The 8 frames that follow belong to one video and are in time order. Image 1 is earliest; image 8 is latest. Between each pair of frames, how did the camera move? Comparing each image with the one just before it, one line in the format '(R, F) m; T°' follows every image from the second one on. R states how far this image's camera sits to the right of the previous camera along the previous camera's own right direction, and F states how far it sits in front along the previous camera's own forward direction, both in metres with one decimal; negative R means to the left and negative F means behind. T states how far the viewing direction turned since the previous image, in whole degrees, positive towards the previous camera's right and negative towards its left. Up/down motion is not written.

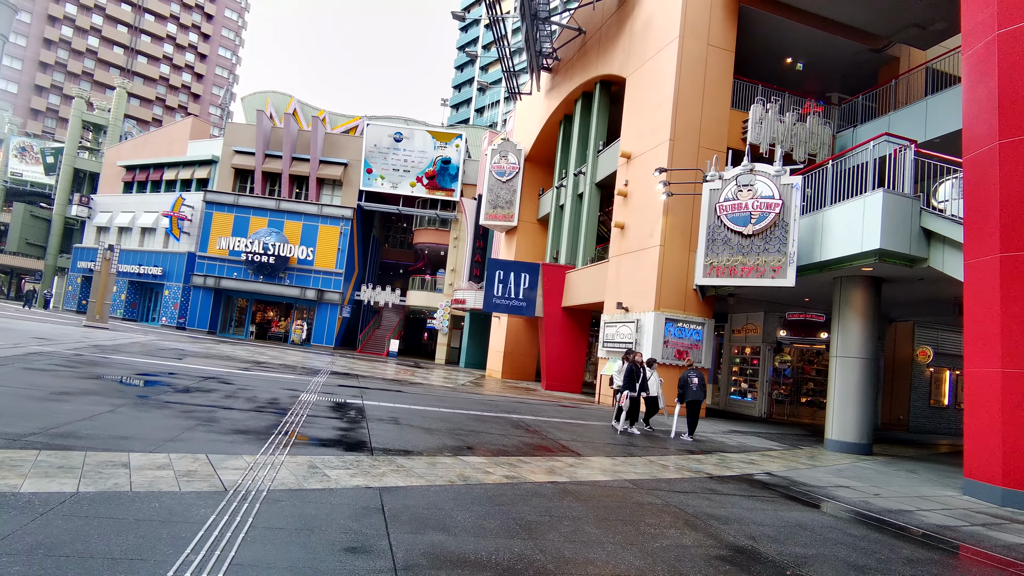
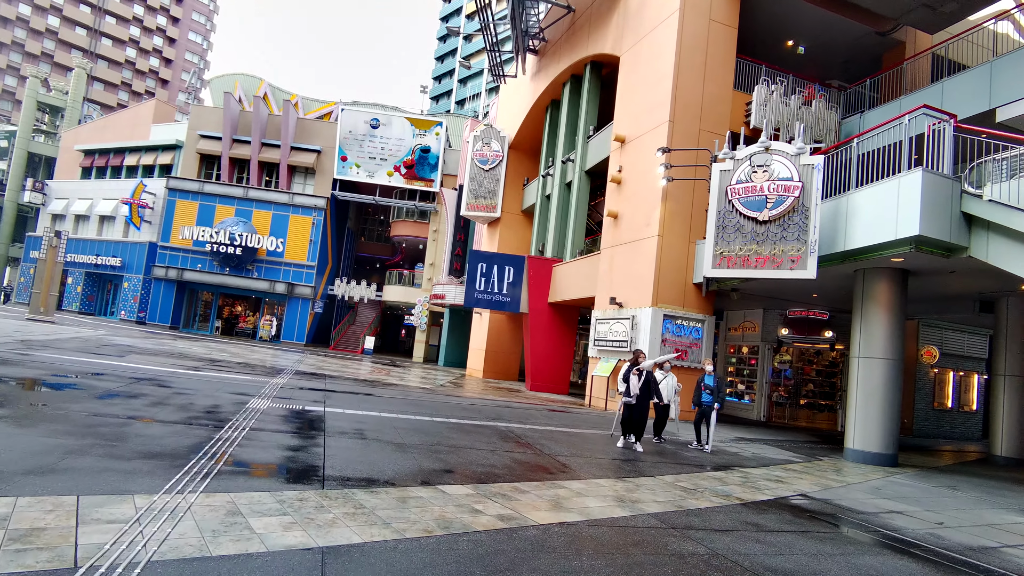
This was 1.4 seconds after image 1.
(-0.2, +1.6) m; +2°
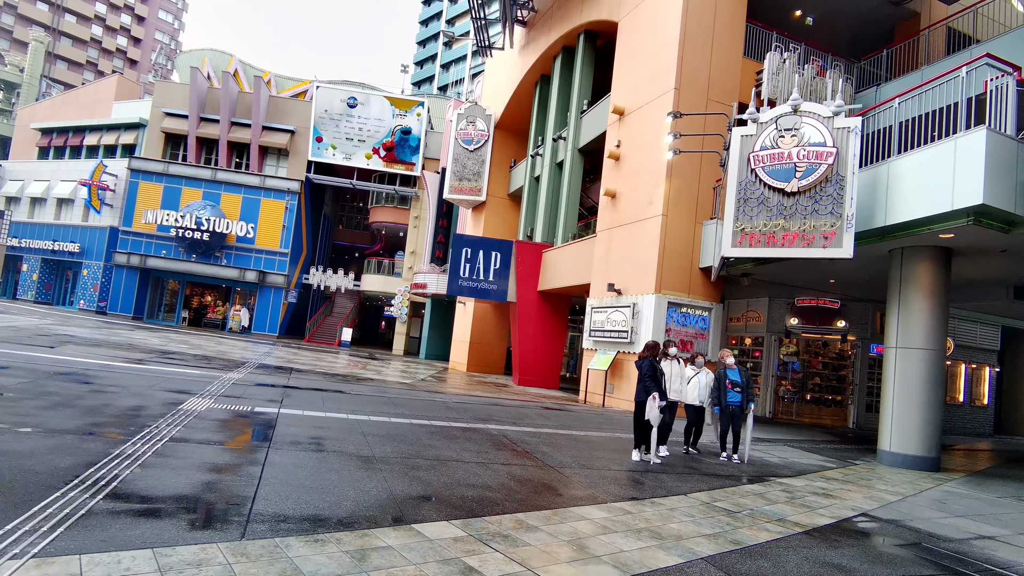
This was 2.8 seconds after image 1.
(-0.2, +1.7) m; +2°
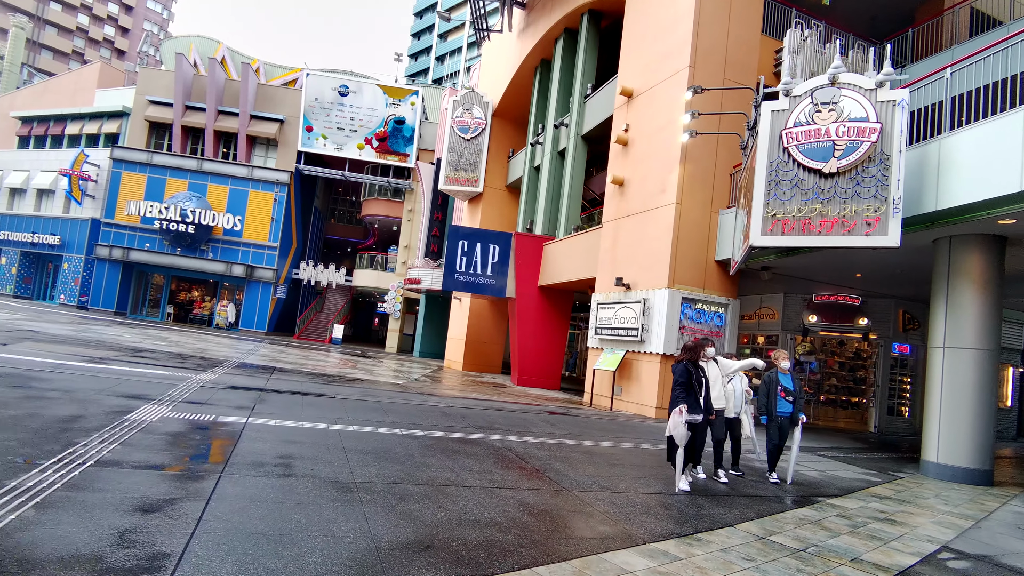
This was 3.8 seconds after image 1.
(-0.2, +1.2) m; +1°
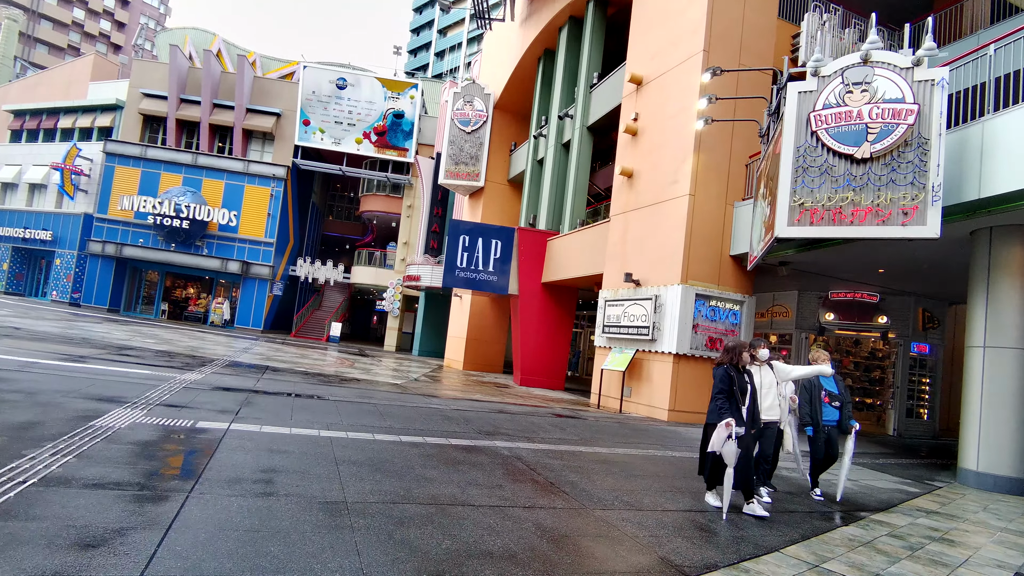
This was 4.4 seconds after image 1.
(-0.1, +0.7) m; 0°
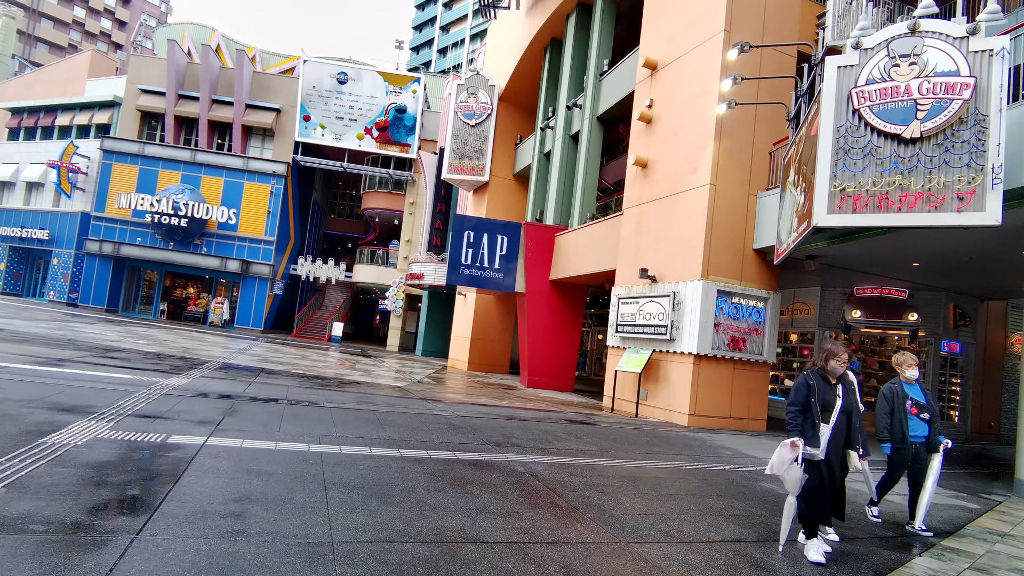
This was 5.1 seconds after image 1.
(-0.1, +0.8) m; 0°
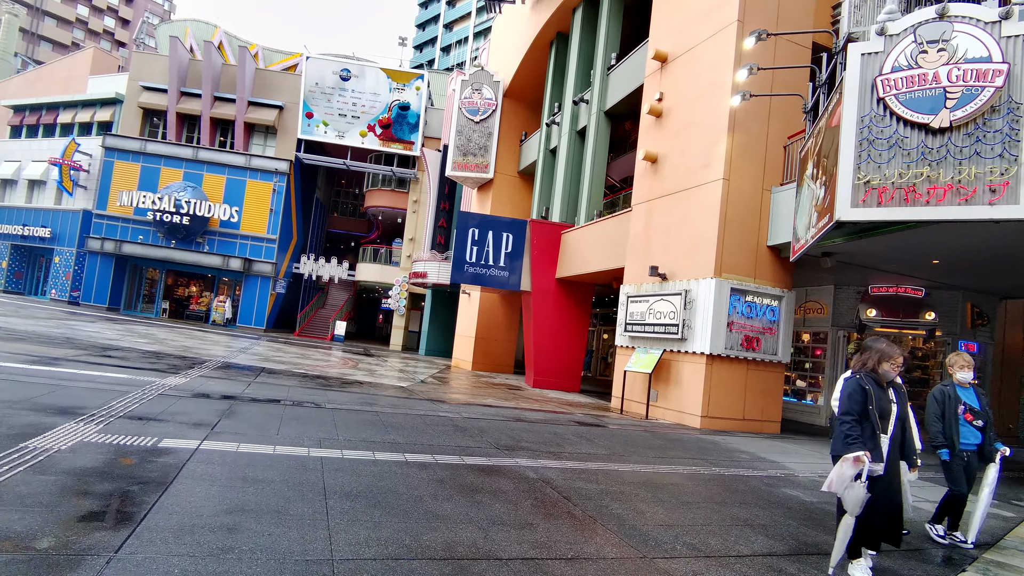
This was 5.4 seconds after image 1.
(-0.1, +0.3) m; 0°
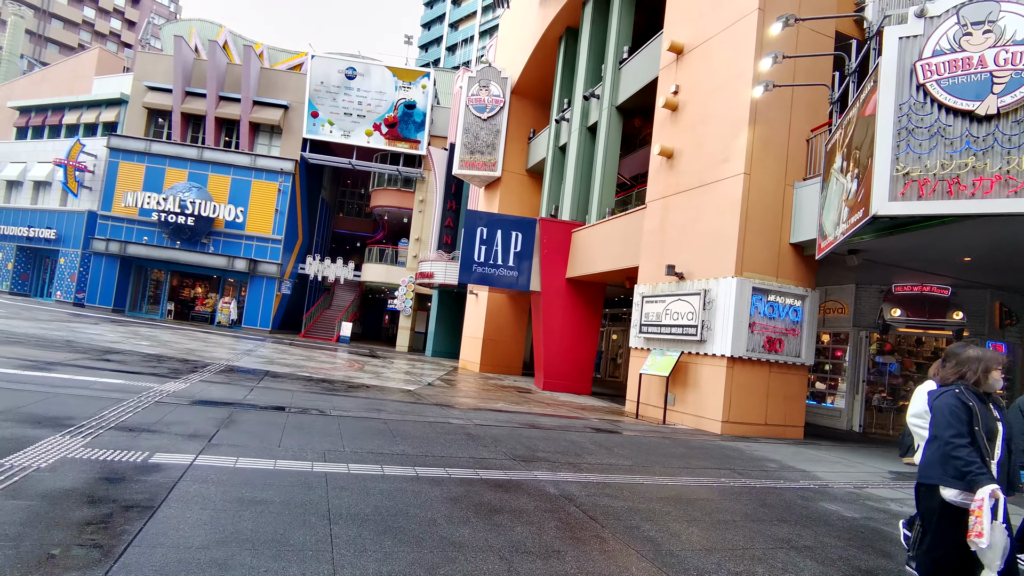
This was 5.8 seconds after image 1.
(-0.1, +0.5) m; -1°
